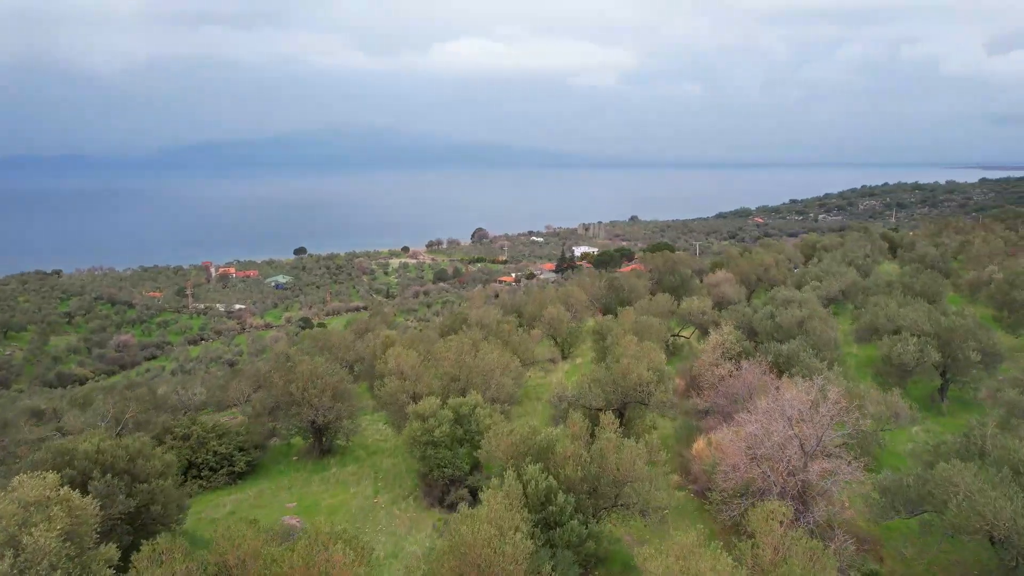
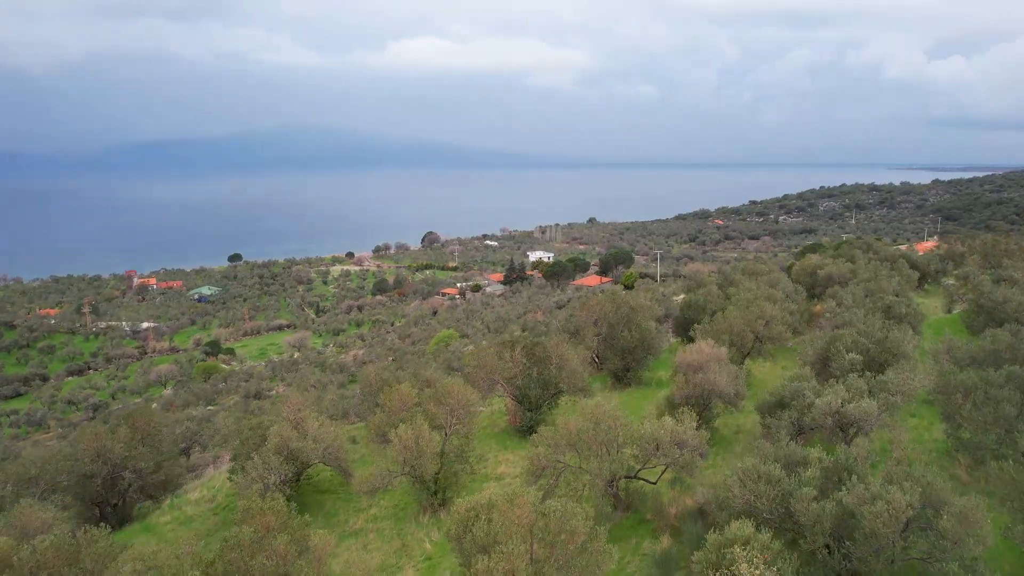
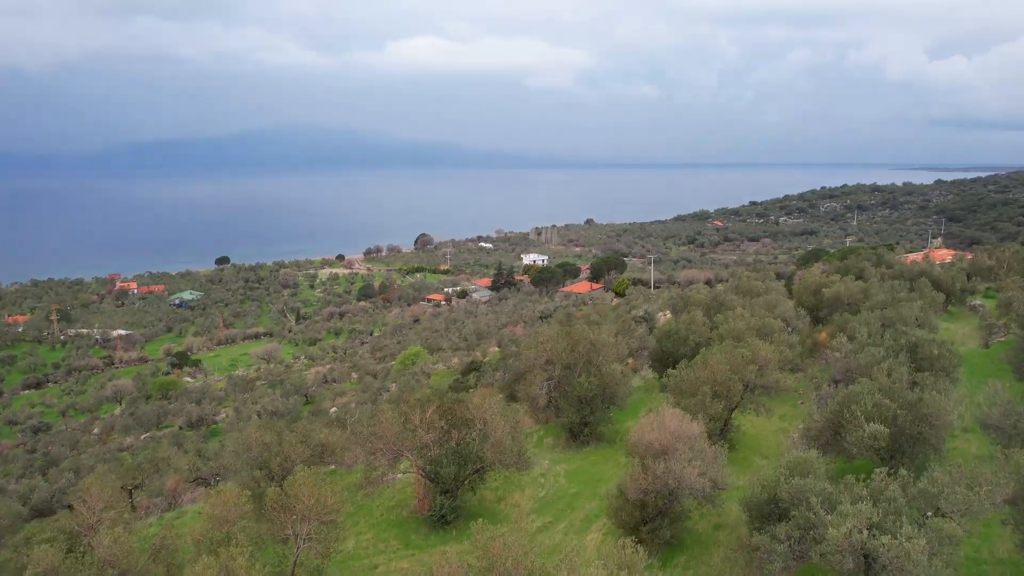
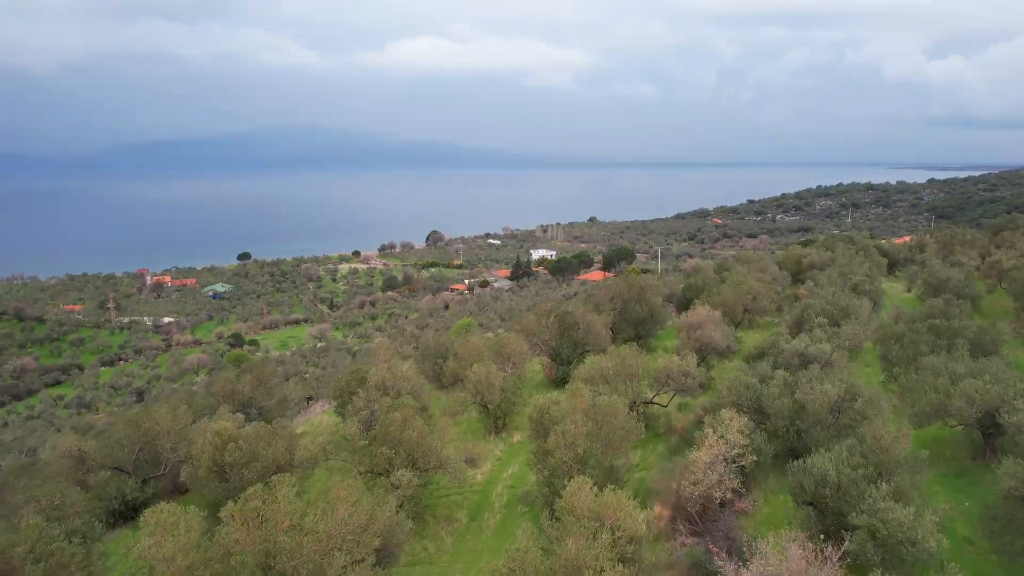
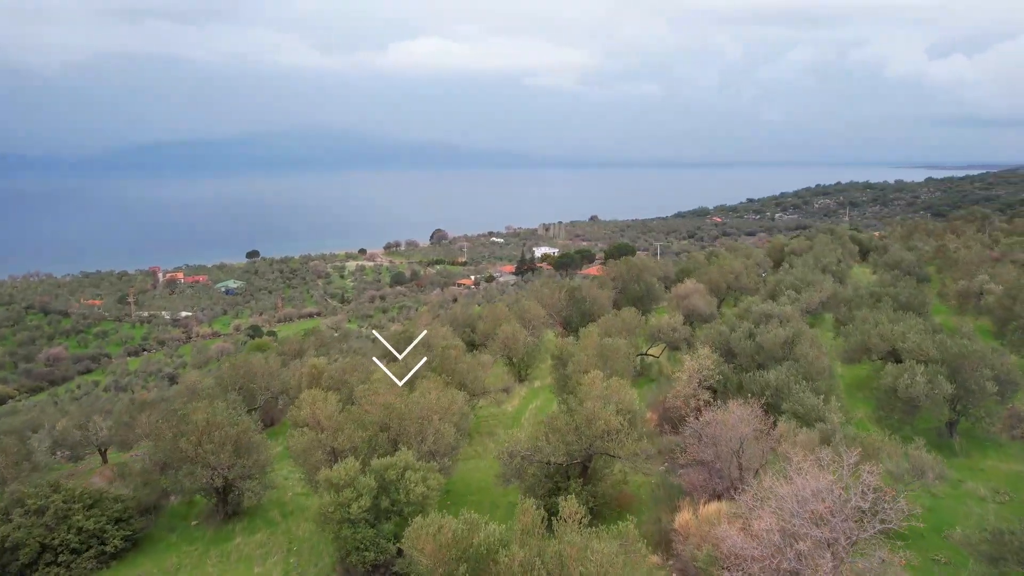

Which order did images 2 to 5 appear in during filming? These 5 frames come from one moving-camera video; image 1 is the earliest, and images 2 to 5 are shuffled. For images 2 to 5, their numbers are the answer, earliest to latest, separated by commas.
5, 4, 2, 3
